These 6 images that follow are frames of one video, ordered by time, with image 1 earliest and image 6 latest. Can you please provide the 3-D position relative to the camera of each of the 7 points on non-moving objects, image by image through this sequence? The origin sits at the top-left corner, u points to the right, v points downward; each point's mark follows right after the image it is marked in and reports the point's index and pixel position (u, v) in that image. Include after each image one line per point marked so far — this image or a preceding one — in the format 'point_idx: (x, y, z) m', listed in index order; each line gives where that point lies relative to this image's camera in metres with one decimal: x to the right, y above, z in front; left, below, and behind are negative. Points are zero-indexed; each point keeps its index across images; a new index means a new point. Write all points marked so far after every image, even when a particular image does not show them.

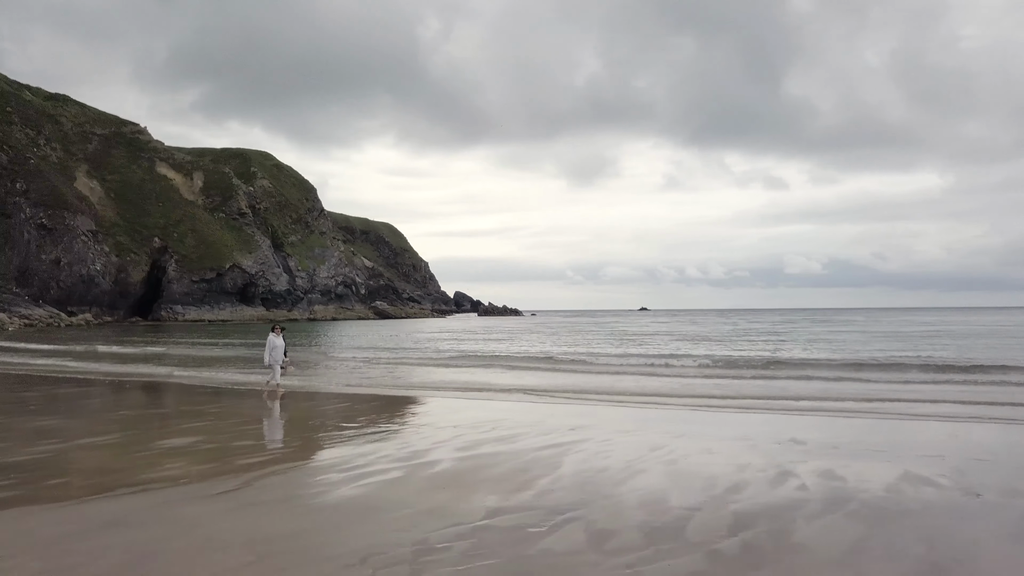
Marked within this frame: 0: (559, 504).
0: (+0.3, -1.3, +5.0) m
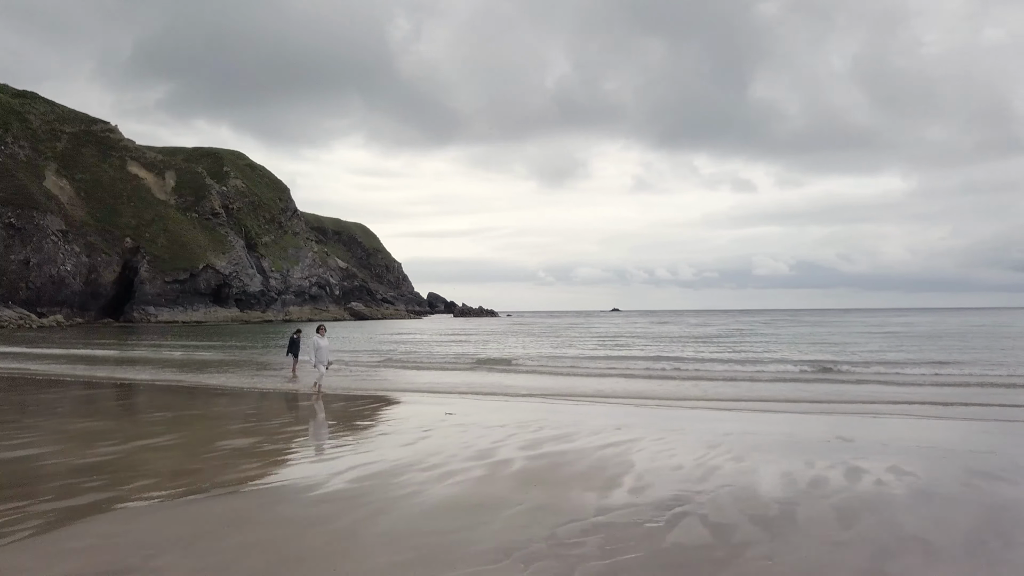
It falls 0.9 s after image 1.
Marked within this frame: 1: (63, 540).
0: (+0.9, -1.3, +5.2) m
1: (-2.3, -1.3, +4.4) m
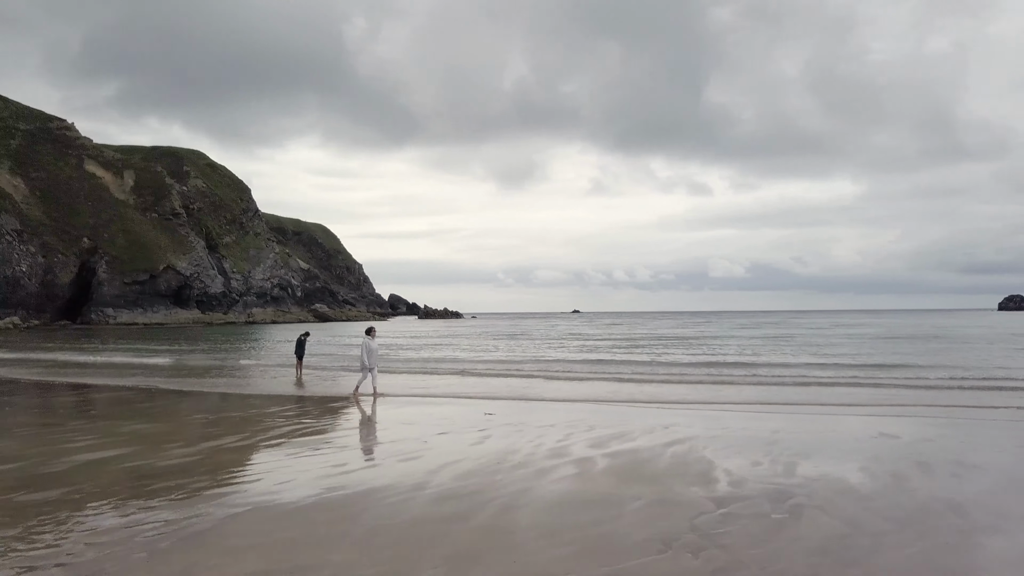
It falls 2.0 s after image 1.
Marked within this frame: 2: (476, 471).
0: (+1.7, -1.3, +5.5) m
1: (-1.6, -1.3, +4.5) m
2: (-0.3, -1.4, +6.5) m
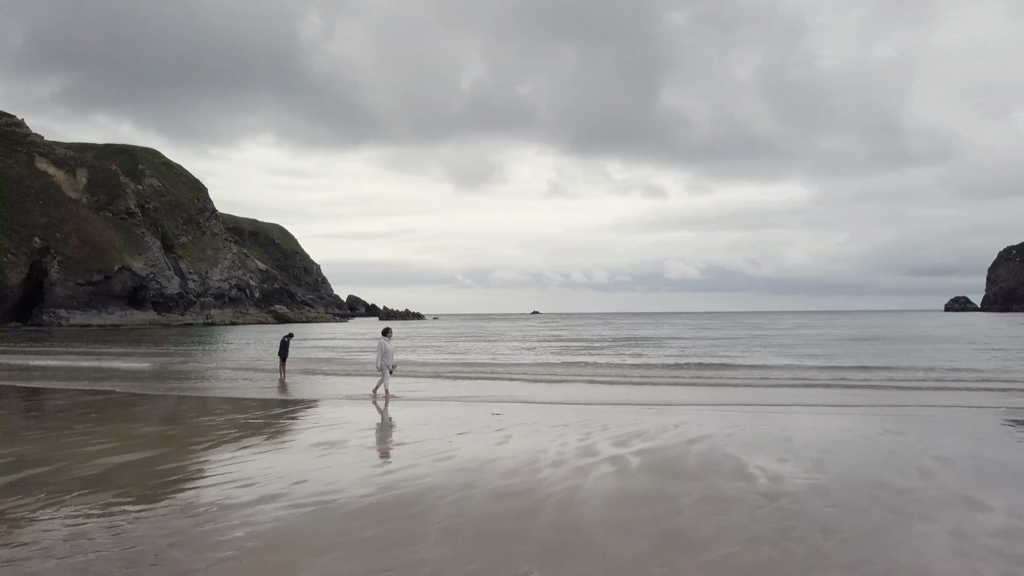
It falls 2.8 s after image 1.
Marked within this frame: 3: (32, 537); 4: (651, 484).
0: (+2.0, -1.4, +5.7) m
1: (-1.2, -1.4, +4.6) m
2: (0.0, -1.4, +6.6) m
3: (-2.6, -1.4, +4.7) m
4: (+1.0, -1.4, +6.0) m
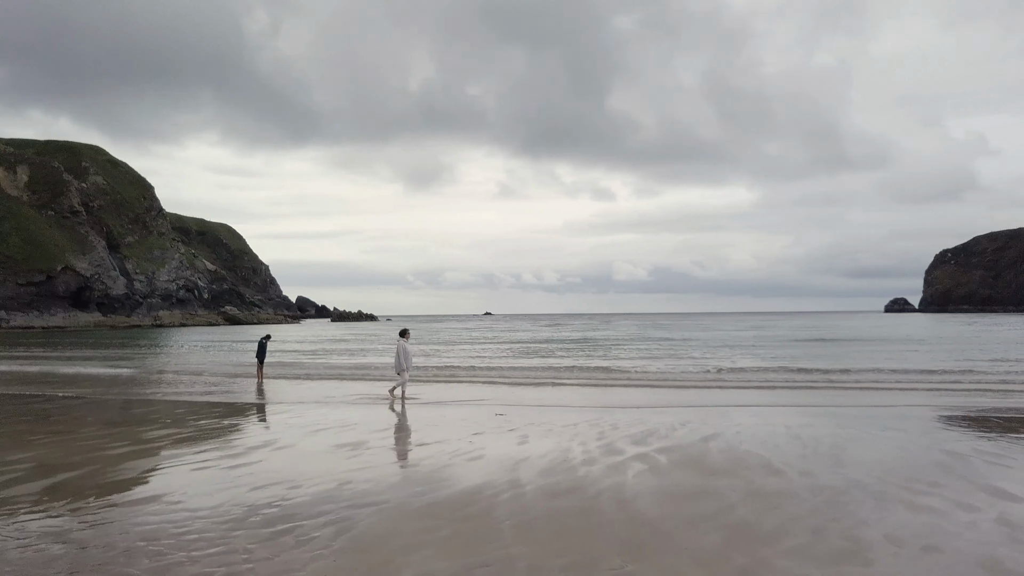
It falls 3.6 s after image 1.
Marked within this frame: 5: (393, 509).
0: (+2.4, -1.4, +6.0) m
1: (-0.8, -1.4, +4.7) m
2: (+0.3, -1.5, +6.8) m
3: (-2.2, -1.4, +4.7) m
4: (+1.3, -1.4, +6.2) m
5: (-0.8, -1.4, +5.3) m
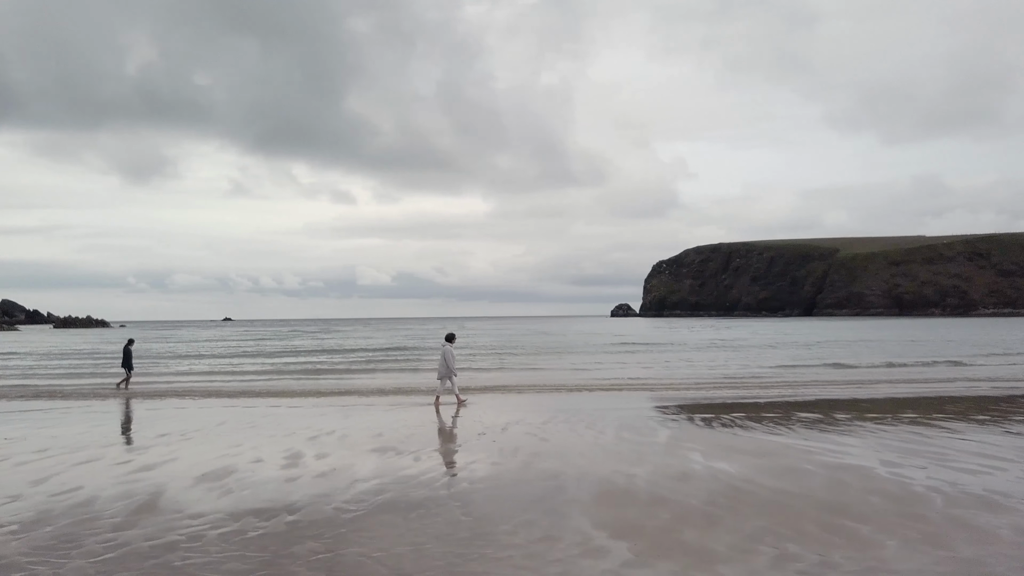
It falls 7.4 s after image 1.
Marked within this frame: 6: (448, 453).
0: (+3.2, -1.5, +7.4) m
1: (+0.6, -1.5, +5.2) m
2: (+1.0, -1.6, +7.5) m
3: (-0.8, -1.5, +4.8) m
4: (+2.1, -1.5, +7.3) m
5: (+0.4, -1.5, +5.8) m
6: (-0.6, -1.6, +8.3) m
